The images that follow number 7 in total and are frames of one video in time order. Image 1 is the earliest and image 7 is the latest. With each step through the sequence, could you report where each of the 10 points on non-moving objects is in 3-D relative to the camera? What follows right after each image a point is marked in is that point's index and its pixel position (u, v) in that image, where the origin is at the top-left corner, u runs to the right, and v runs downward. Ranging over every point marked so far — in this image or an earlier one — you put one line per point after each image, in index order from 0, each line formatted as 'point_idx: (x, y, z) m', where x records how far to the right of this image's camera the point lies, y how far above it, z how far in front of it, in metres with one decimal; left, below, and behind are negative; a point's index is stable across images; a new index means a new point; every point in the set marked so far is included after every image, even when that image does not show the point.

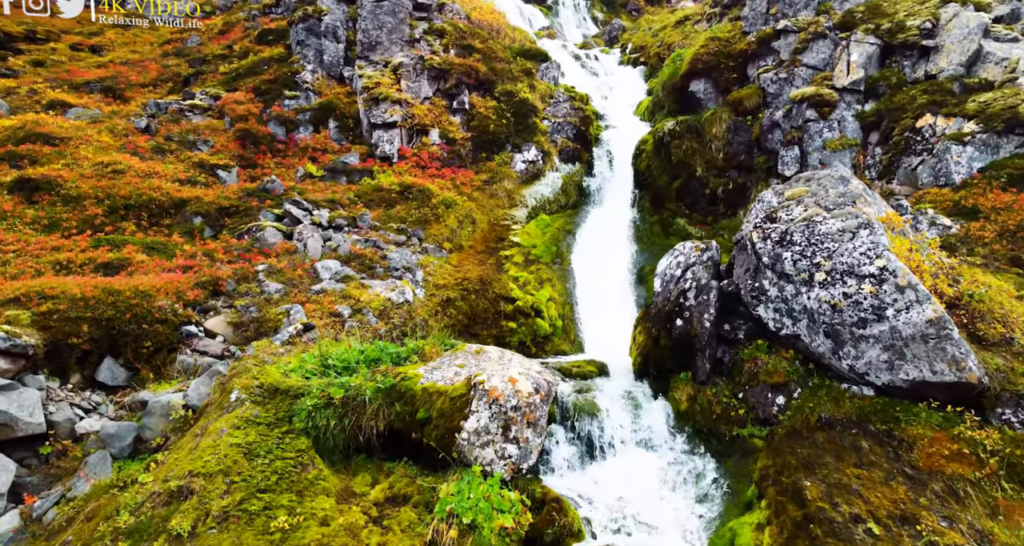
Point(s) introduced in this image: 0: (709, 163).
0: (+5.9, +3.2, +15.8) m
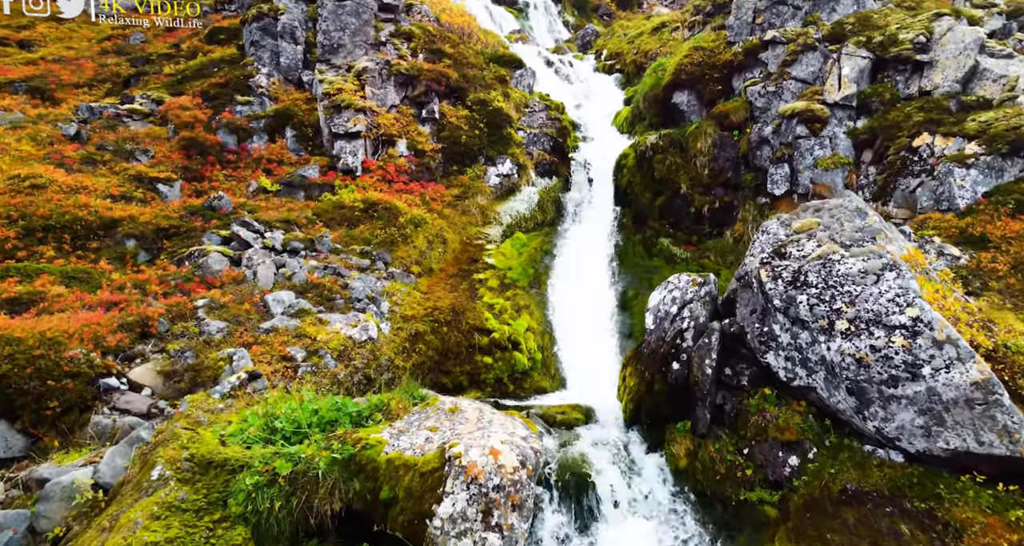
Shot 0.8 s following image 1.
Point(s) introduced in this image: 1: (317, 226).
0: (+5.2, +2.6, +15.0) m
1: (-4.8, +1.1, +12.8) m
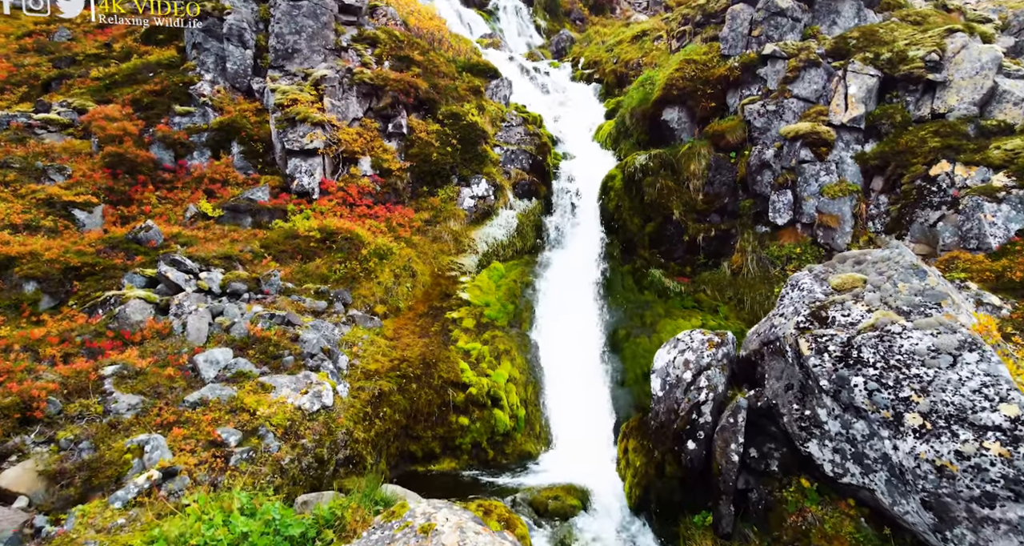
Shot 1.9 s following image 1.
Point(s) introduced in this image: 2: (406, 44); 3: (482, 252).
0: (+4.6, +1.7, +13.8) m
1: (-5.2, +0.2, +11.0) m
2: (-3.4, +7.4, +16.9) m
3: (-0.8, +0.6, +14.1) m
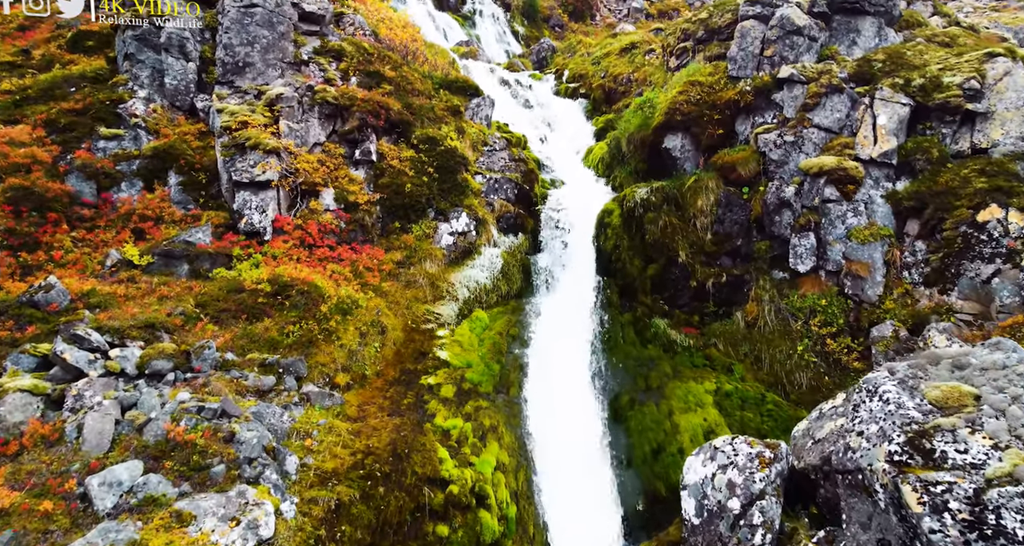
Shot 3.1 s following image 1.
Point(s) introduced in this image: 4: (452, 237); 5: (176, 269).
0: (+4.3, +0.6, +12.2) m
1: (-5.4, -0.9, +9.0) m
2: (-3.9, +6.2, +15.0) m
3: (-1.2, -0.6, +12.3) m
4: (-1.5, +0.9, +13.0) m
5: (-6.7, +0.1, +10.4) m
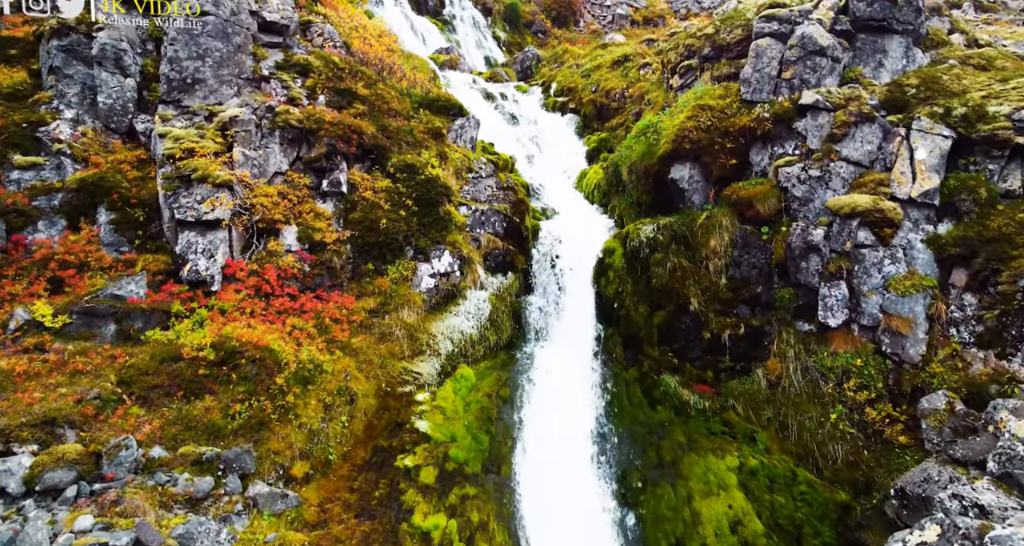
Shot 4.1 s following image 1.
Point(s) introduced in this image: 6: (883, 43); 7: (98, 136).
0: (+4.1, -0.4, +10.9) m
1: (-5.5, -1.9, +7.3) m
2: (-4.2, +5.1, +13.4) m
3: (-1.4, -1.6, +10.7) m
4: (-1.7, -0.1, +11.5) m
5: (-6.8, -0.9, +8.6) m
6: (+8.1, +5.0, +11.4) m
7: (-8.7, +2.8, +10.9) m
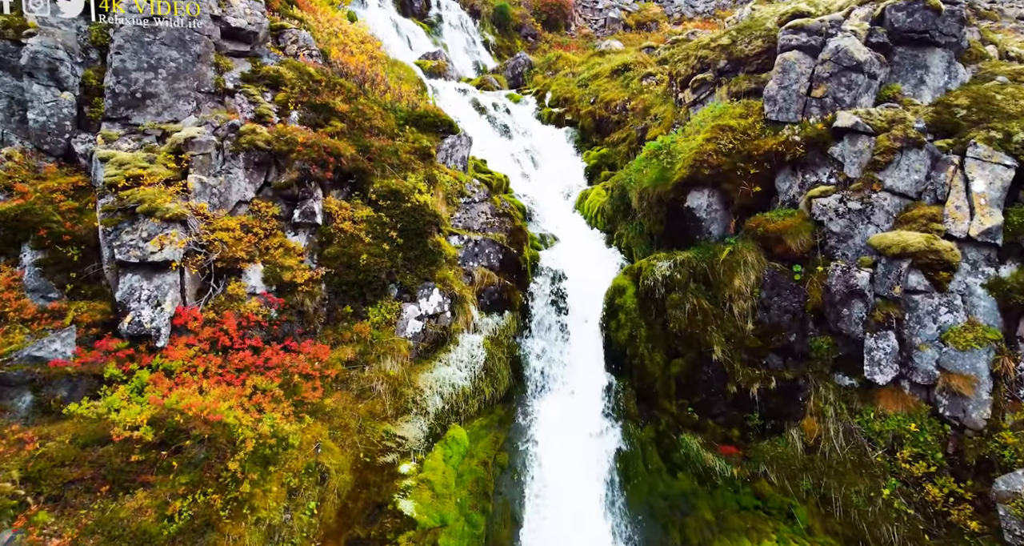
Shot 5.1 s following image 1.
0: (+4.1, -1.2, +9.6) m
1: (-5.4, -2.7, +5.8) m
2: (-4.3, +4.3, +12.0) m
3: (-1.4, -2.4, +9.3) m
4: (-1.7, -1.0, +10.1) m
5: (-6.8, -1.8, +7.1) m
6: (+8.1, +4.2, +10.2) m
7: (-8.7, +2.0, +9.4) m
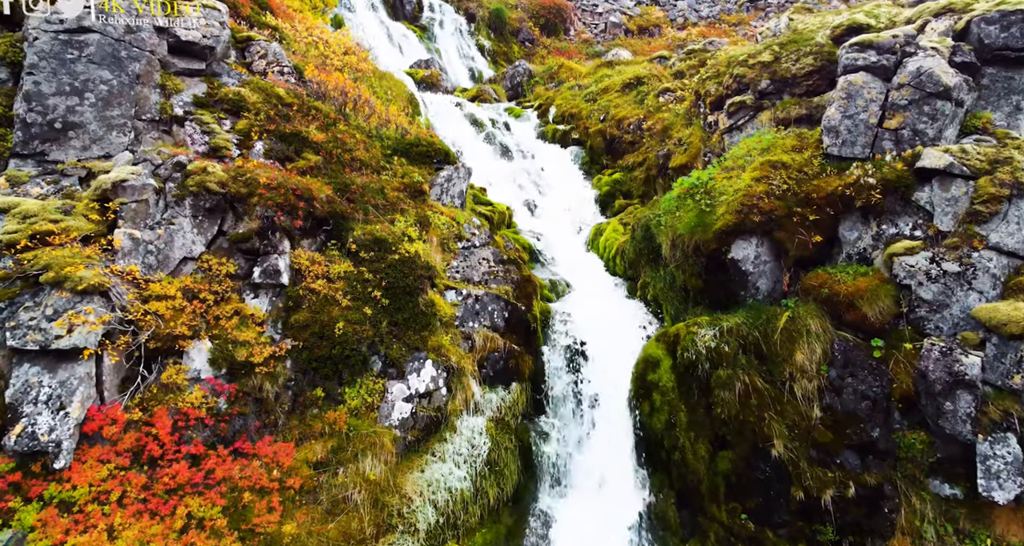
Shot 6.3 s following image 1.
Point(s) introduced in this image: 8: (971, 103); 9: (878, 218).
0: (+4.2, -2.3, +7.7) m
1: (-5.2, -3.8, +3.8) m
2: (-4.2, +3.1, +10.1) m
3: (-1.2, -3.6, +7.4) m
4: (-1.6, -2.1, +8.1) m
5: (-6.6, -2.8, +5.1) m
6: (+8.2, +3.1, +8.4) m
7: (-8.5, +0.9, +7.5) m
8: (+7.4, +2.7, +8.4) m
9: (+5.7, +0.9, +8.1) m
